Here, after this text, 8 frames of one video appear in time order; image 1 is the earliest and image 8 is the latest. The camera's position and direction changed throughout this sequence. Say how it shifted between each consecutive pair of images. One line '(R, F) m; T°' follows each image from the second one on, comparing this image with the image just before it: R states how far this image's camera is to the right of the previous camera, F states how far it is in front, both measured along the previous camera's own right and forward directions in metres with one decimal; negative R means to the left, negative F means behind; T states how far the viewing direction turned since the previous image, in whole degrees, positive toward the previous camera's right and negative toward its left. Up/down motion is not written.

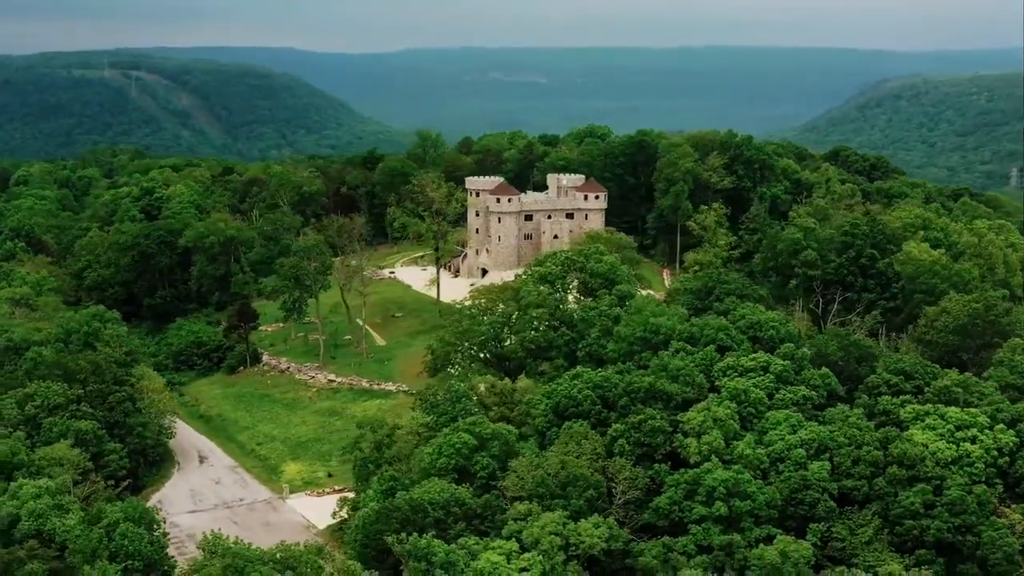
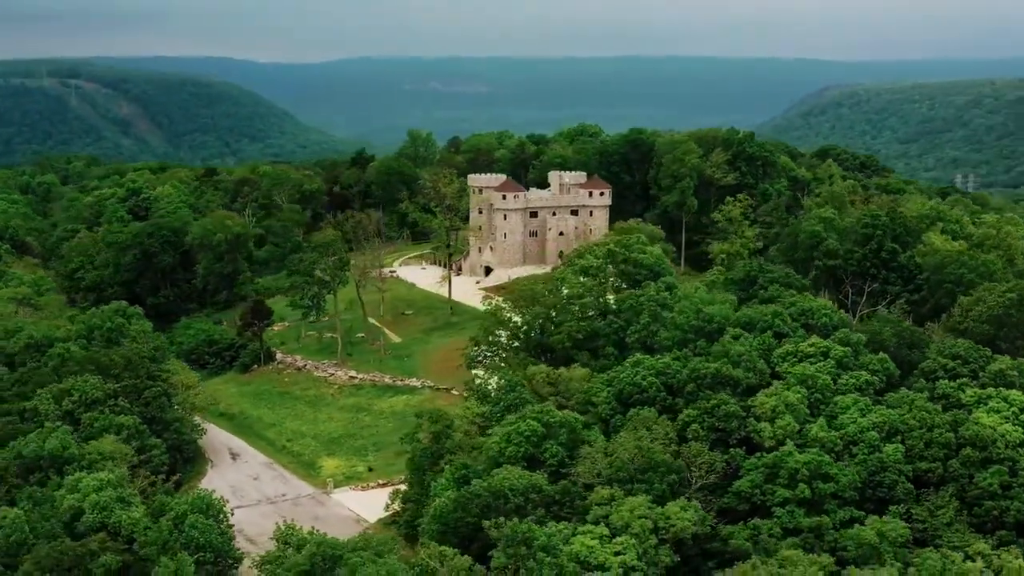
(-3.2, +0.4) m; +3°
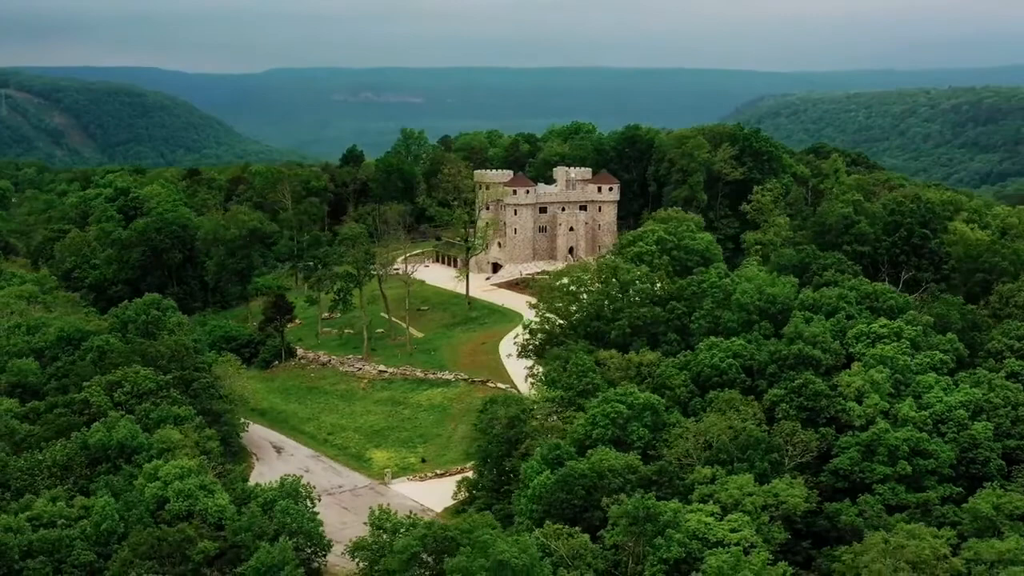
(-3.7, +0.5) m; +3°
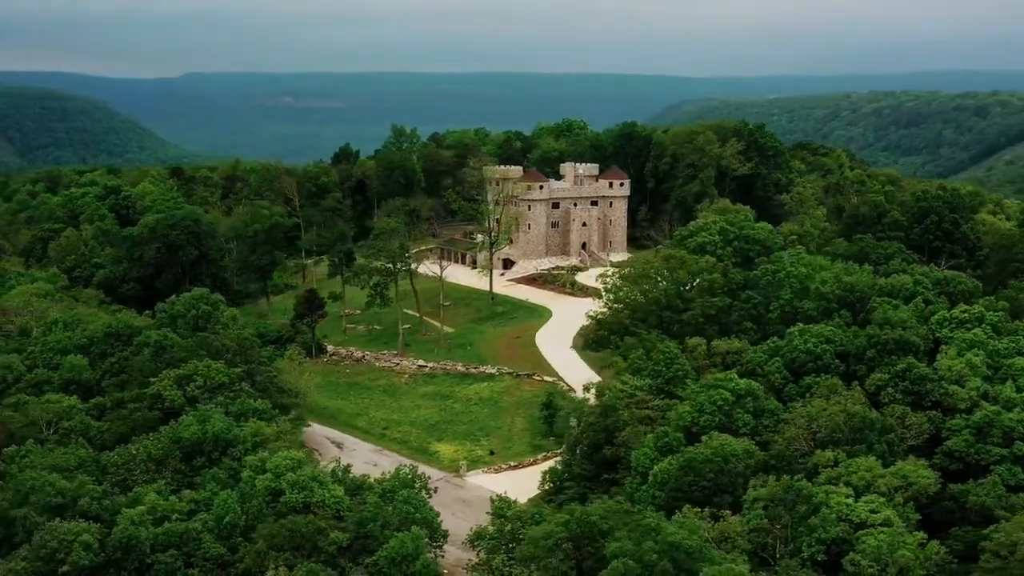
(-4.5, +0.4) m; +4°
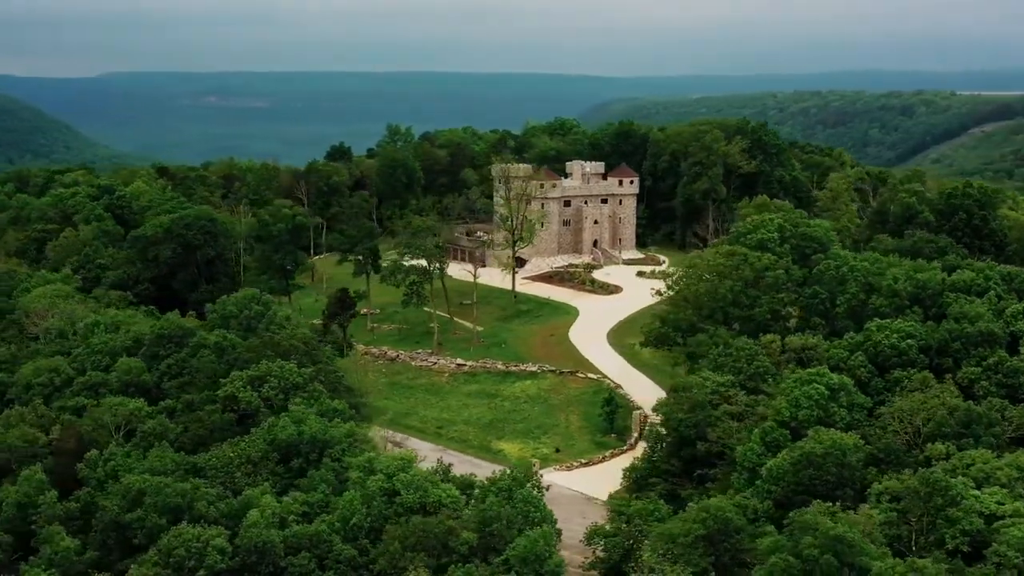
(-4.2, +0.2) m; +4°
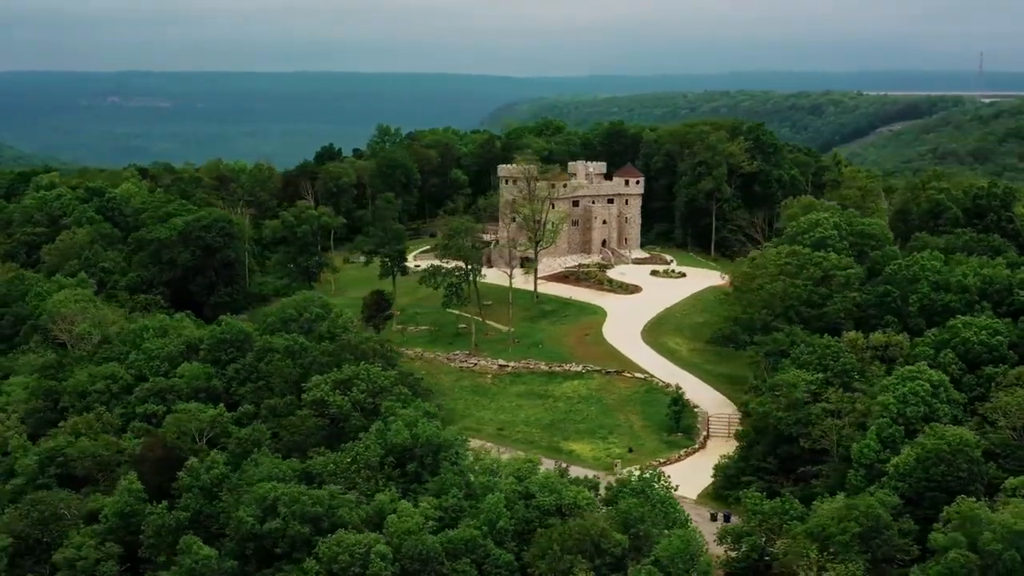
(-5.0, +0.3) m; +4°
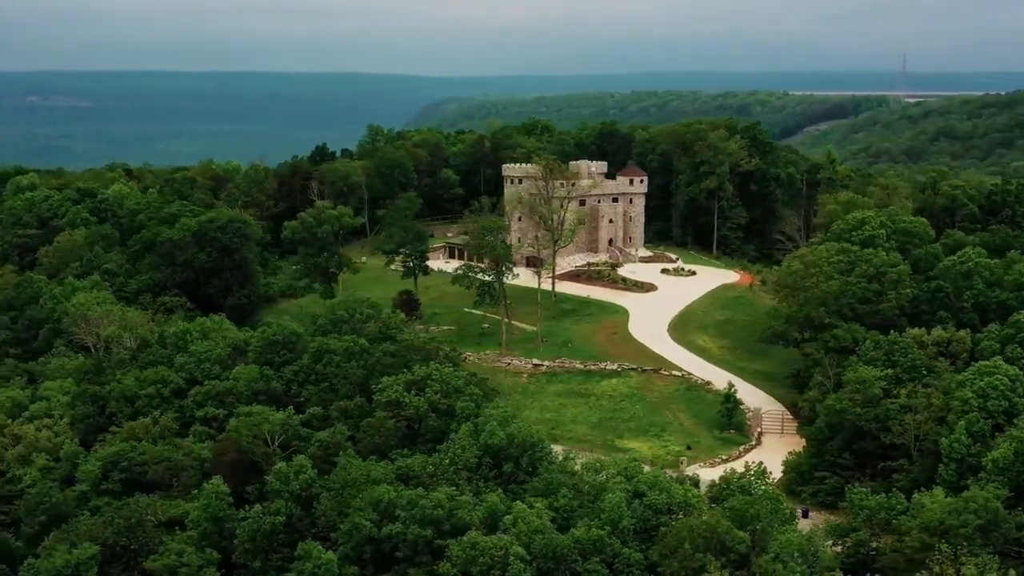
(-4.0, +0.3) m; +4°
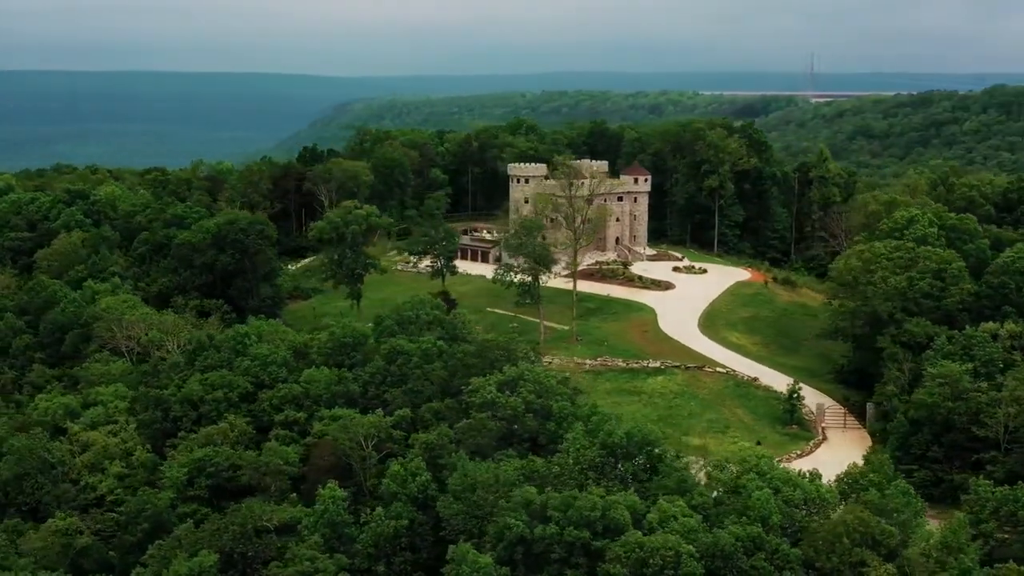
(-5.0, +0.4) m; +4°
